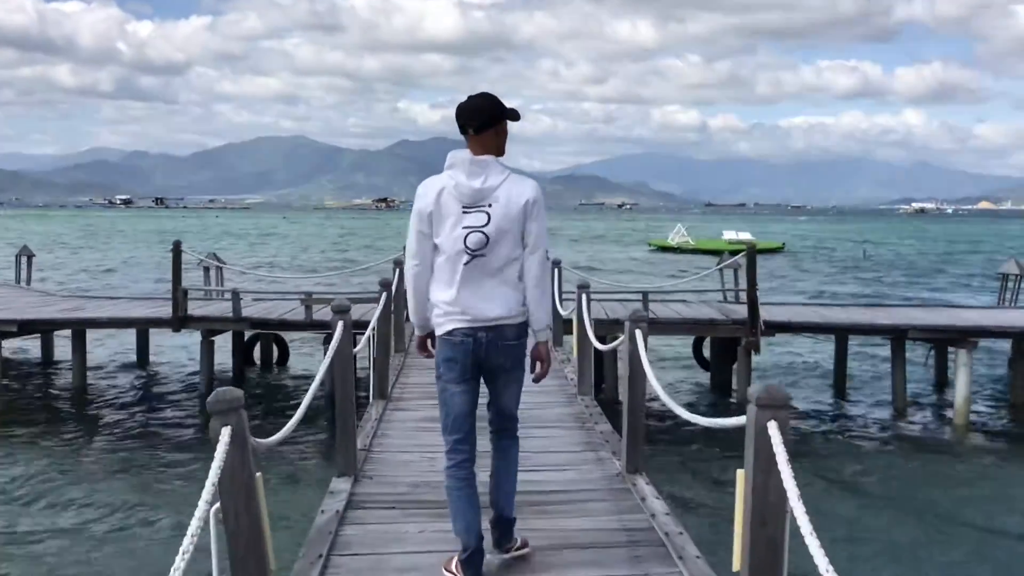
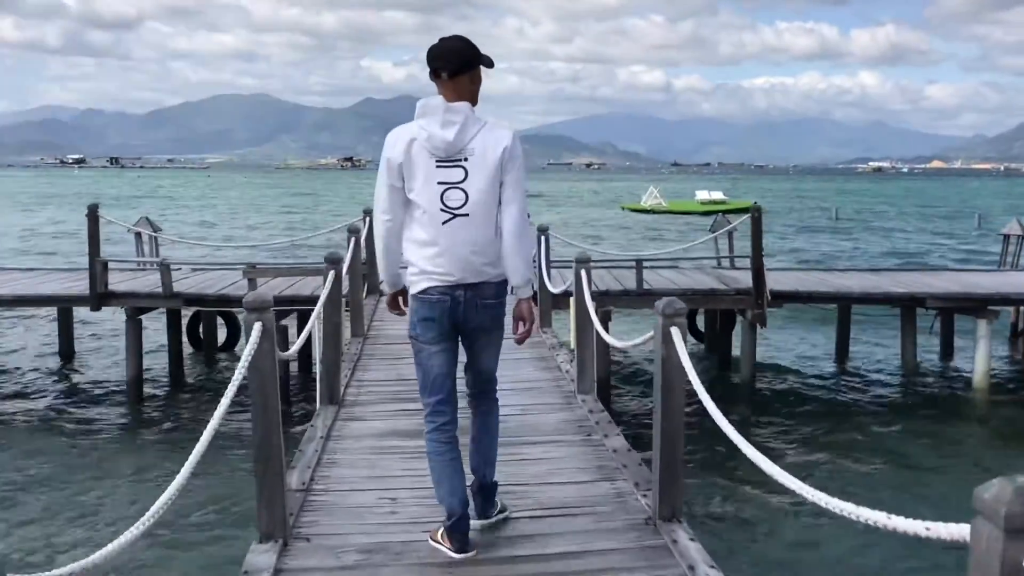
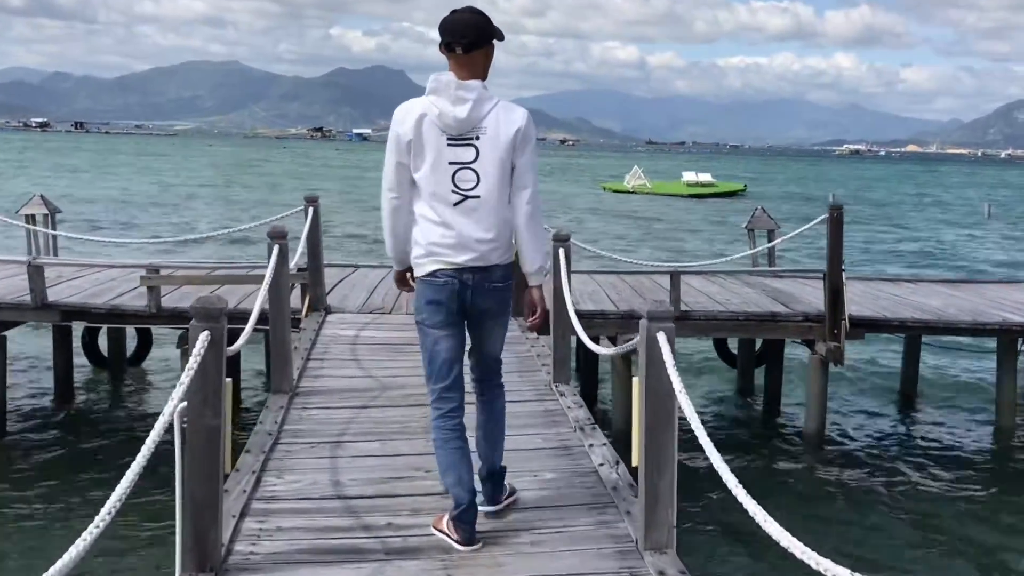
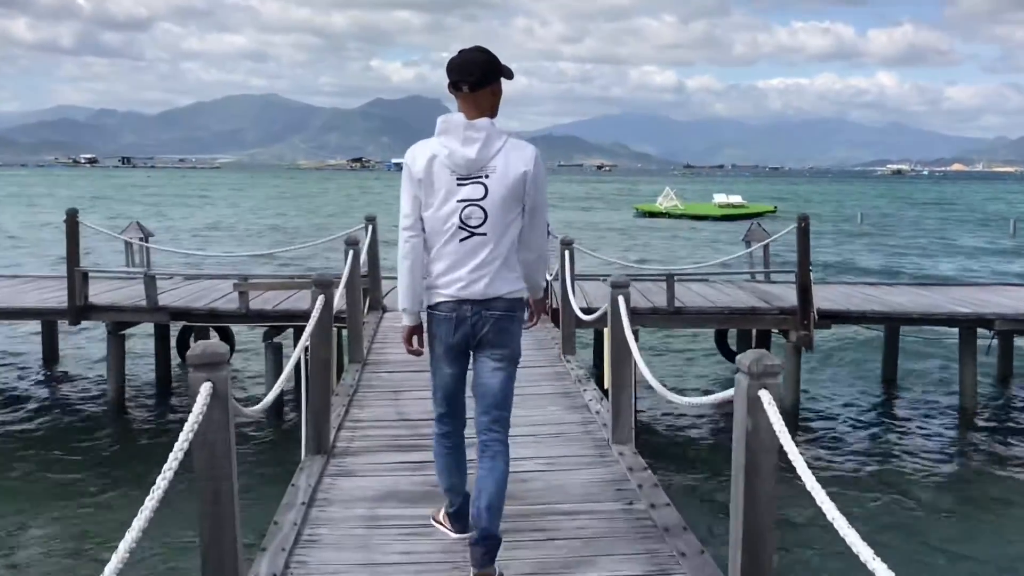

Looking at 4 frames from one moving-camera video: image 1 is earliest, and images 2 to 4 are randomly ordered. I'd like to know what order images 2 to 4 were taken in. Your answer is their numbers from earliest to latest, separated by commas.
2, 4, 3
